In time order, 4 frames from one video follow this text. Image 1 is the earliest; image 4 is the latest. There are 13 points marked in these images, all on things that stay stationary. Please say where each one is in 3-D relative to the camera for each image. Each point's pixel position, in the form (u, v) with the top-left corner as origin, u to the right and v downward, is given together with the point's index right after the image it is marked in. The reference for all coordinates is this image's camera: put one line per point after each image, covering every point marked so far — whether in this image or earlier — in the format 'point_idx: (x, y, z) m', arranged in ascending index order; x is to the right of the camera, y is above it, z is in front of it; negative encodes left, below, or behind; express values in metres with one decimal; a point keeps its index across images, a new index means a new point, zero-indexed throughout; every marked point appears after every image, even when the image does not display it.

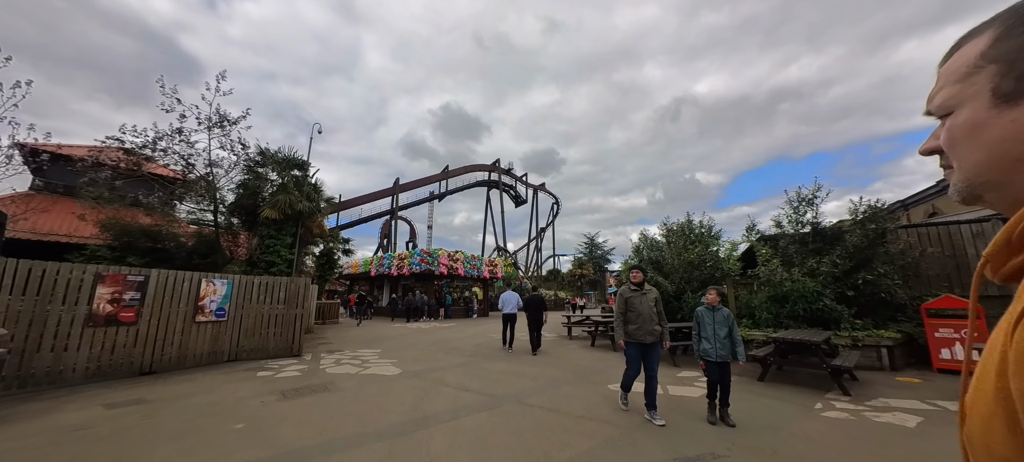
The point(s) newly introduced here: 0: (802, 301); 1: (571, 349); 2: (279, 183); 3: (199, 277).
0: (+6.3, -1.5, +7.9) m
1: (+1.6, -3.2, +9.9) m
2: (-8.9, +1.8, +13.9) m
3: (-6.3, -0.9, +7.3) m
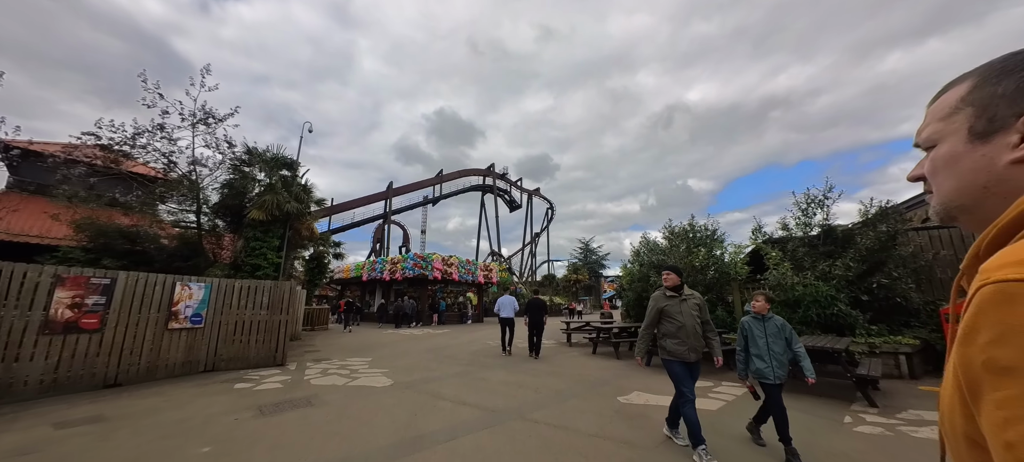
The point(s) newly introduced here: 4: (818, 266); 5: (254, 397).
0: (+6.3, -1.6, +7.5) m
1: (+1.6, -3.3, +9.4) m
2: (-9.0, +1.7, +13.4) m
3: (-6.3, -0.9, +6.7) m
4: (+6.7, -0.8, +7.9) m
5: (-3.9, -2.5, +5.5) m
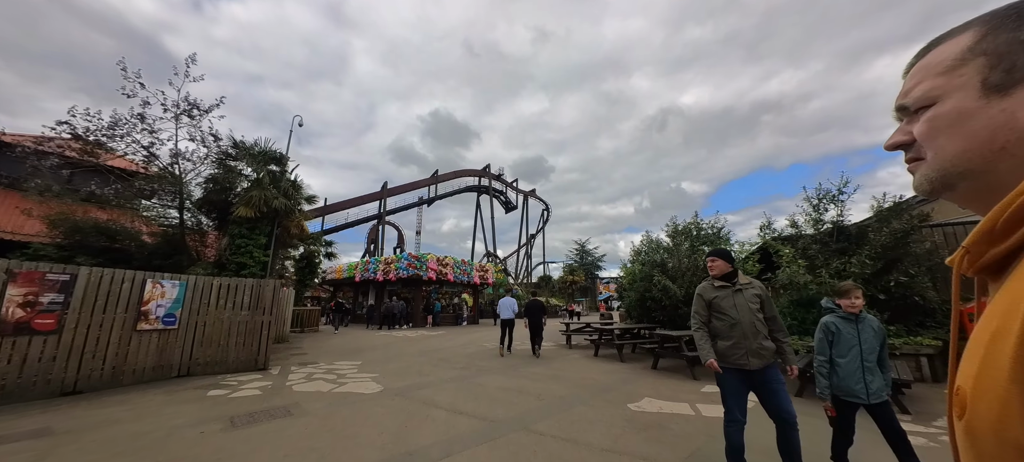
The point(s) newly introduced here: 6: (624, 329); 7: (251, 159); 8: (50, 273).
0: (+6.3, -1.5, +7.1) m
1: (+1.5, -3.2, +9.0) m
2: (-9.1, +1.8, +12.8) m
3: (-6.3, -0.8, +6.2) m
4: (+6.7, -0.7, +7.6) m
5: (-3.9, -2.4, +5.0) m
6: (+3.0, -2.6, +9.4) m
7: (-9.3, +2.6, +12.9) m
8: (-6.7, -0.6, +5.2) m
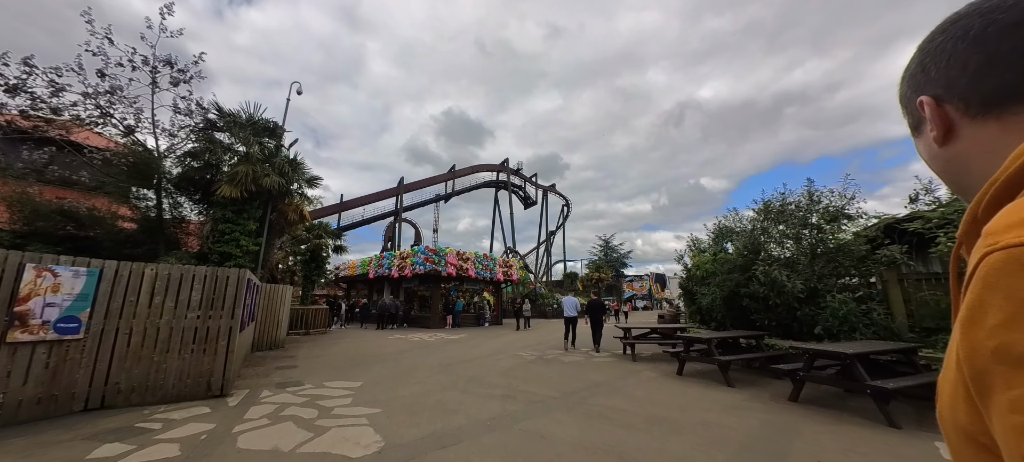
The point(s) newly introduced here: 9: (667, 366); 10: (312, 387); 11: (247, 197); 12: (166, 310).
0: (+7.2, -0.9, +4.4) m
1: (+2.5, -2.7, +6.5) m
2: (-8.0, +2.3, +10.7) m
3: (-5.4, -0.3, +4.0) m
4: (+7.6, -0.1, +4.8) m
5: (-3.1, -1.9, +2.7) m
6: (+4.0, -2.0, +6.9) m
7: (-8.2, +3.0, +10.9) m
8: (-5.8, -0.2, +3.1) m
9: (+3.2, -2.7, +7.4) m
10: (-3.2, -2.4, +5.7) m
11: (-7.5, +1.0, +10.4) m
12: (-4.7, -1.1, +5.0) m
